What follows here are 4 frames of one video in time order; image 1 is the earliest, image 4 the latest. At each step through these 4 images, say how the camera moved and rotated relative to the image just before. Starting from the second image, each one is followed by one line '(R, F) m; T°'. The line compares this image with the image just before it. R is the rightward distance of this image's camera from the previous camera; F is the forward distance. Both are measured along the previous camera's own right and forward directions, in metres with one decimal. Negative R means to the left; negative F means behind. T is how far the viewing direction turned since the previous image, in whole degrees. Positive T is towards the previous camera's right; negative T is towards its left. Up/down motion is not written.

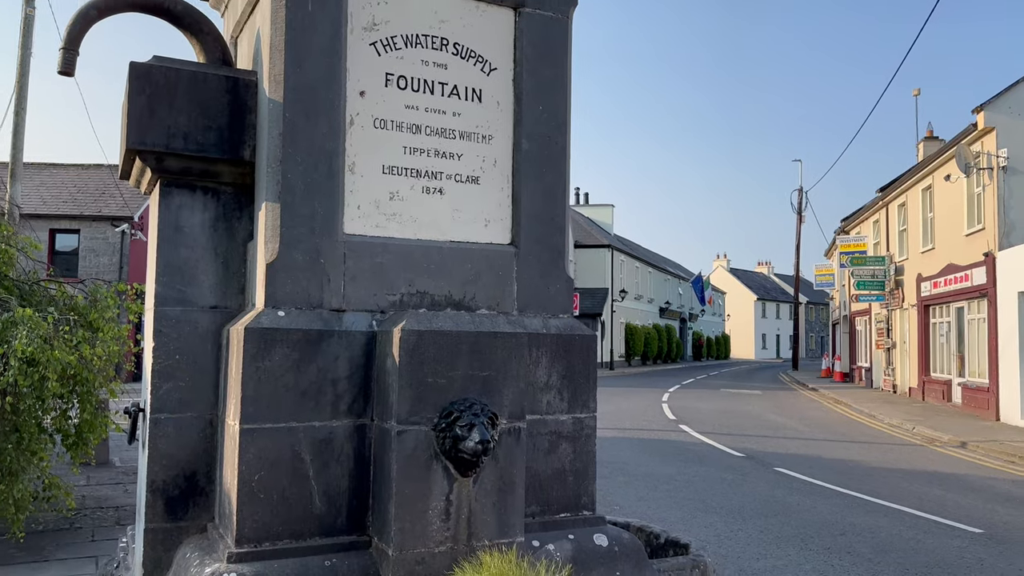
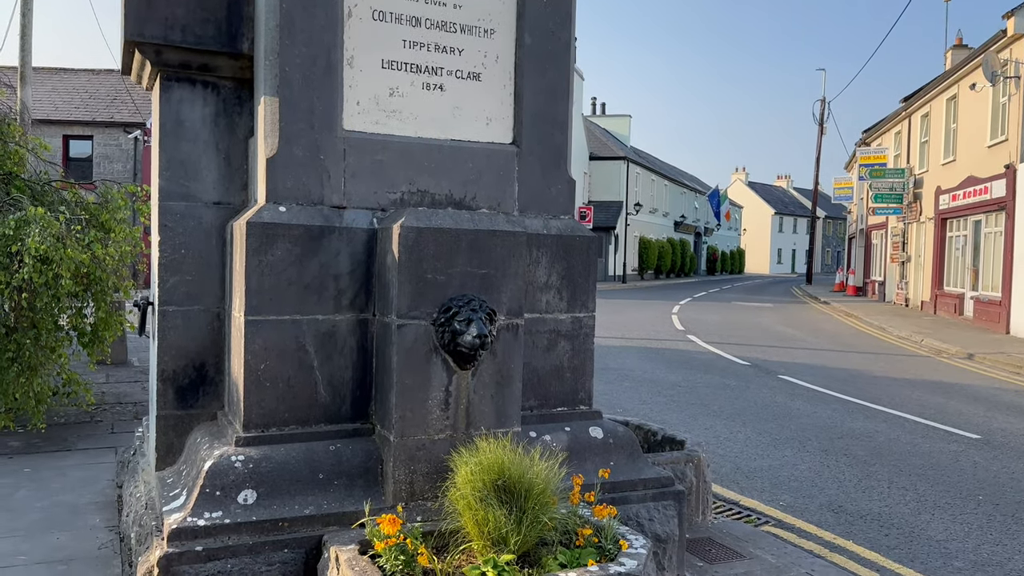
(+0.1, 0.0) m; -1°
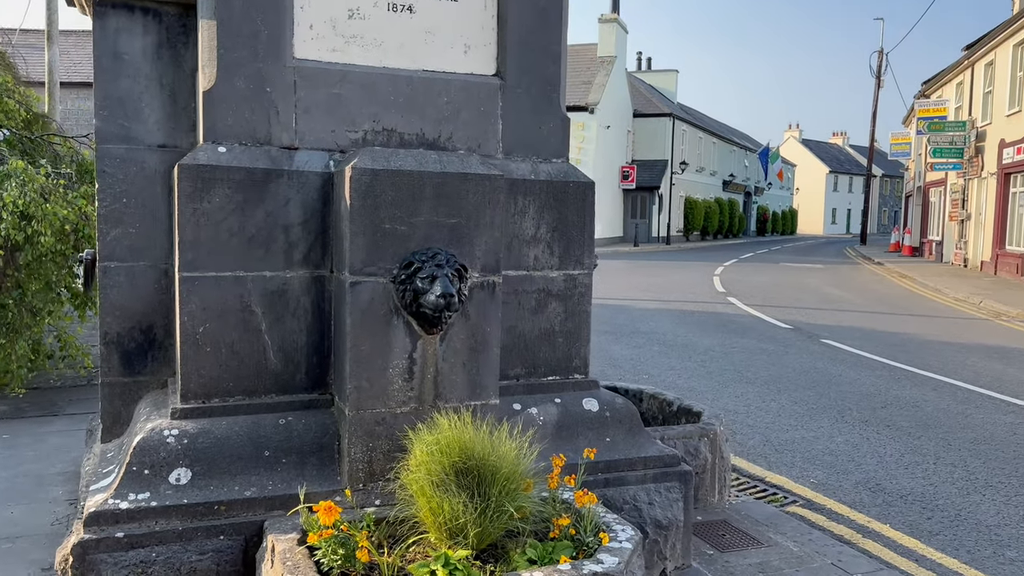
(+0.3, +0.5) m; -3°
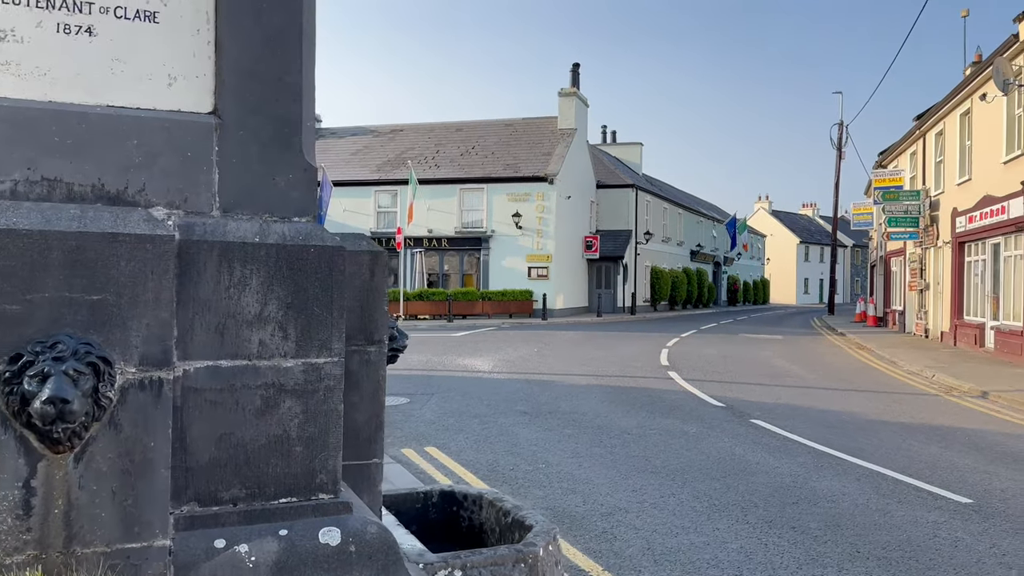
(+0.8, +0.7) m; +1°
